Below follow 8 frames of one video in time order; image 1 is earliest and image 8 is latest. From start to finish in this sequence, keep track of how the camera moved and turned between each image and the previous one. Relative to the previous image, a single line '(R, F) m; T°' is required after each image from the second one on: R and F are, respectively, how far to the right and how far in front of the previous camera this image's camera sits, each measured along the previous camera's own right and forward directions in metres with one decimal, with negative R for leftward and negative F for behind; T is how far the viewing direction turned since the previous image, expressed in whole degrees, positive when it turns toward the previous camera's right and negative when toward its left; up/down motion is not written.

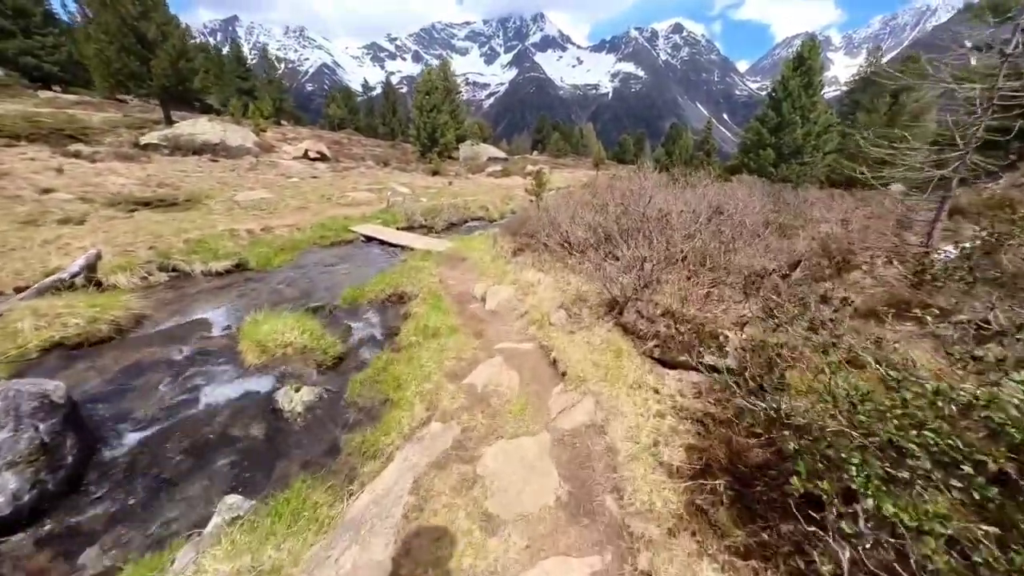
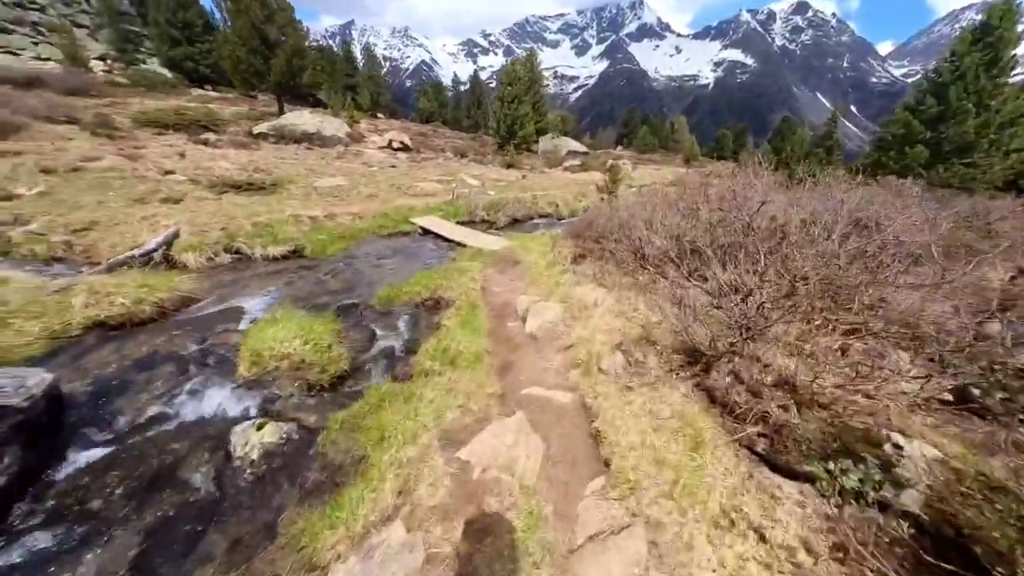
(+0.5, +2.3) m; -11°
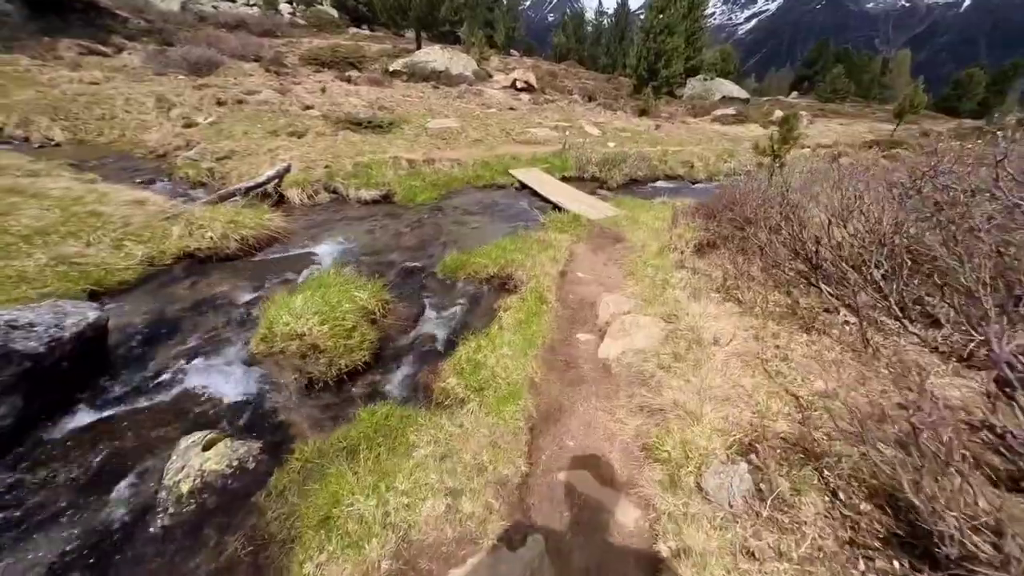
(+0.5, +2.8) m; -16°
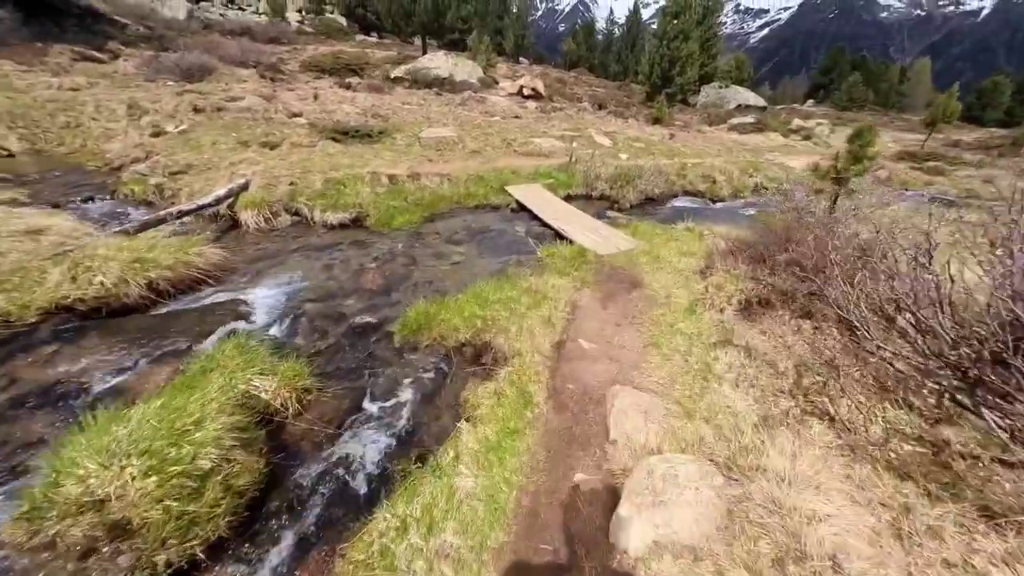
(+0.6, +2.7) m; -1°
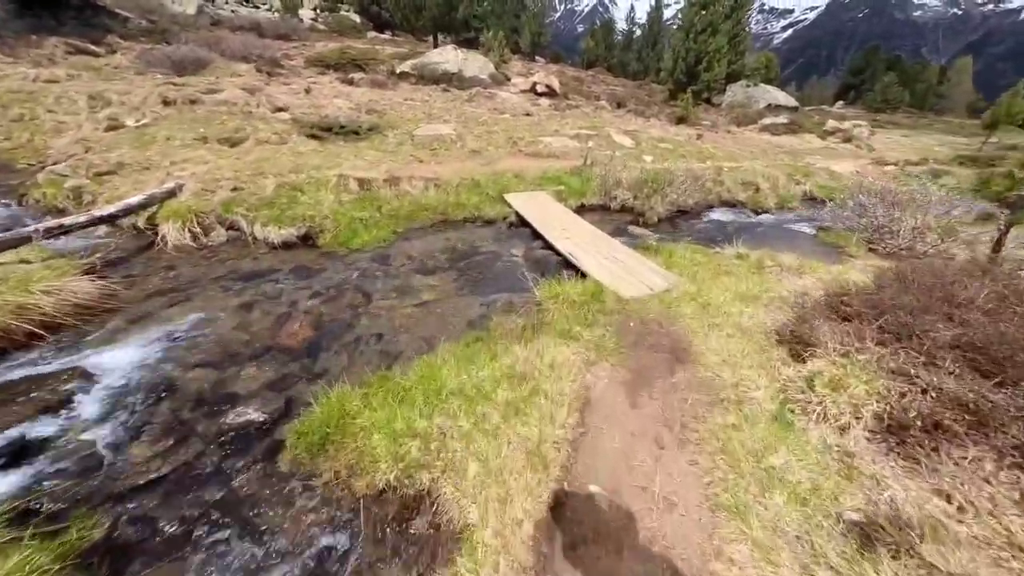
(+0.6, +3.4) m; -2°
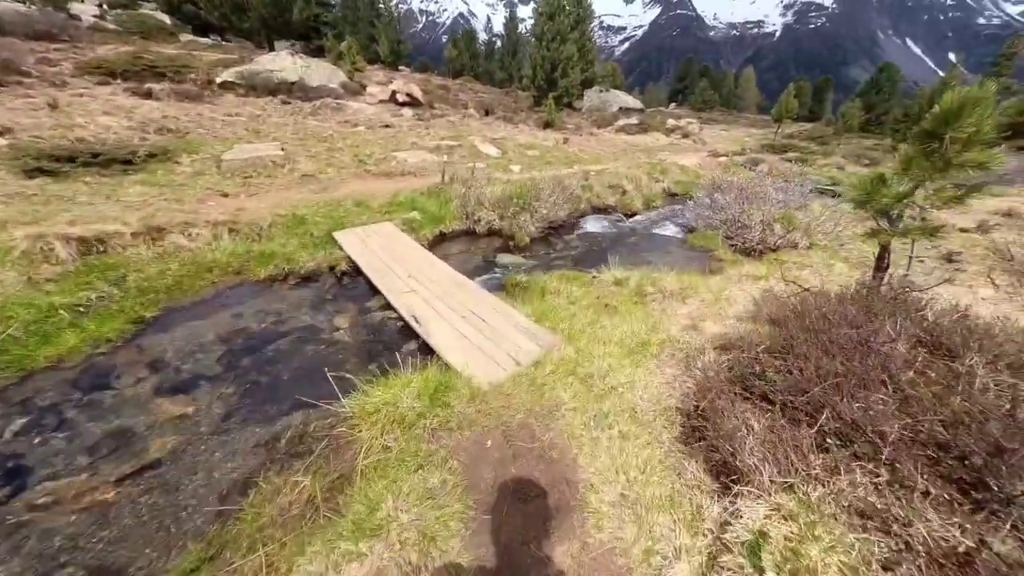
(+1.9, +2.6) m; +15°
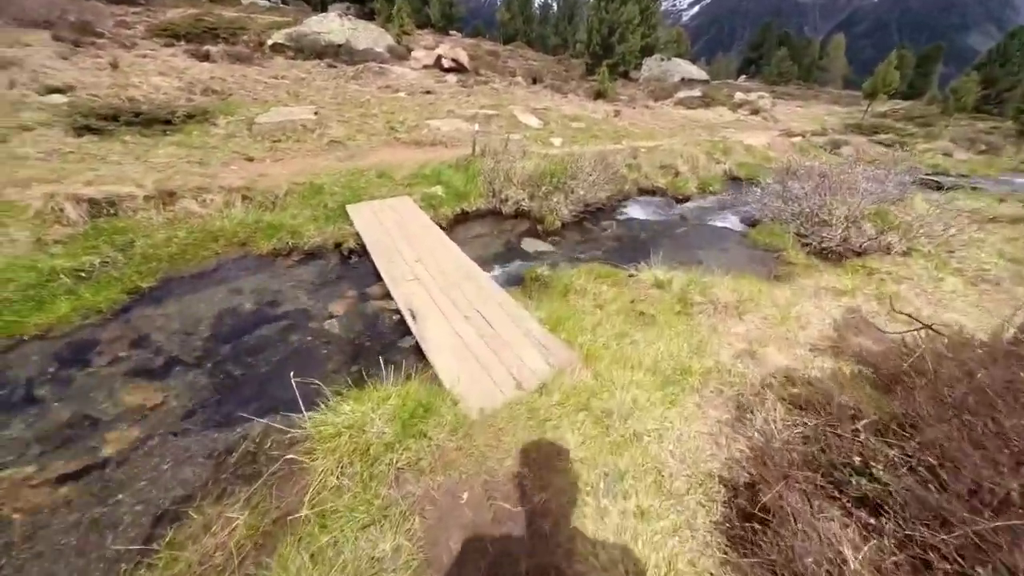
(+0.4, +1.3) m; -6°
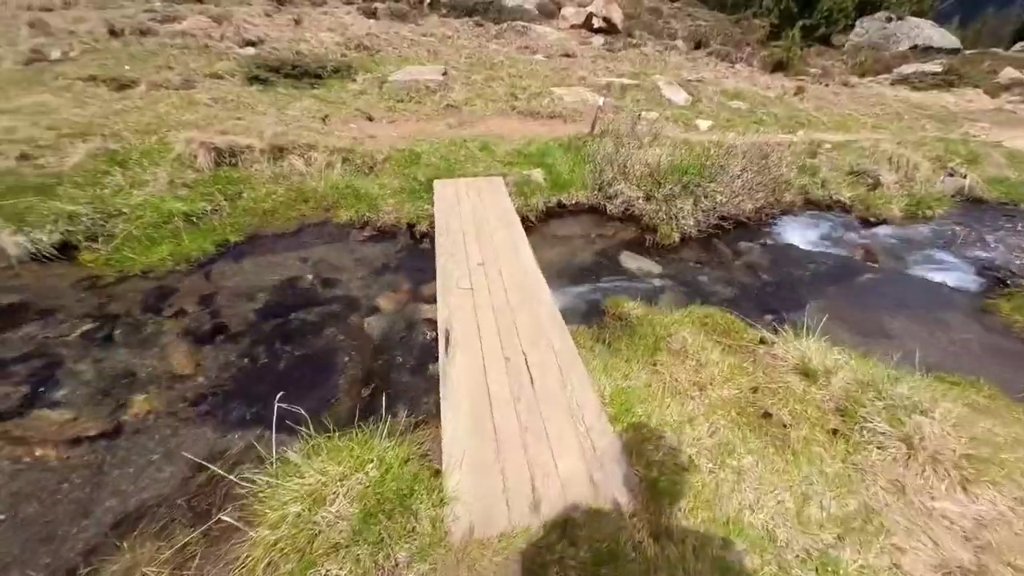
(+0.4, +1.8) m; -16°
